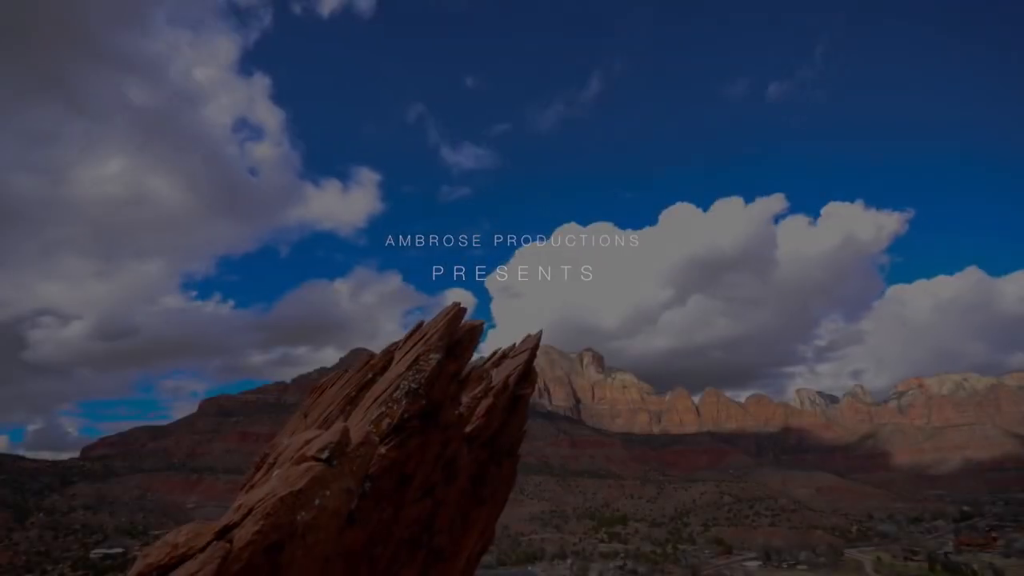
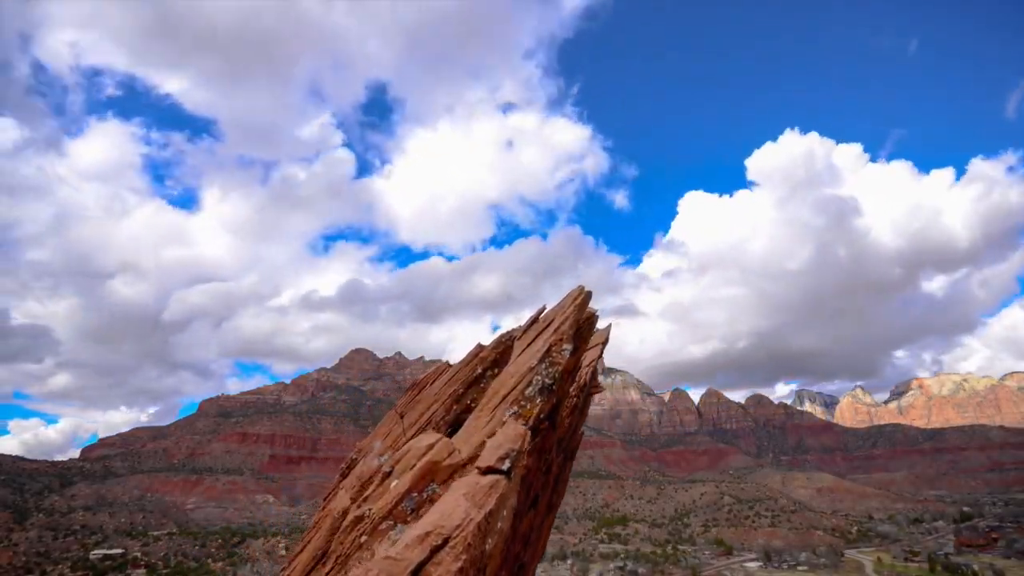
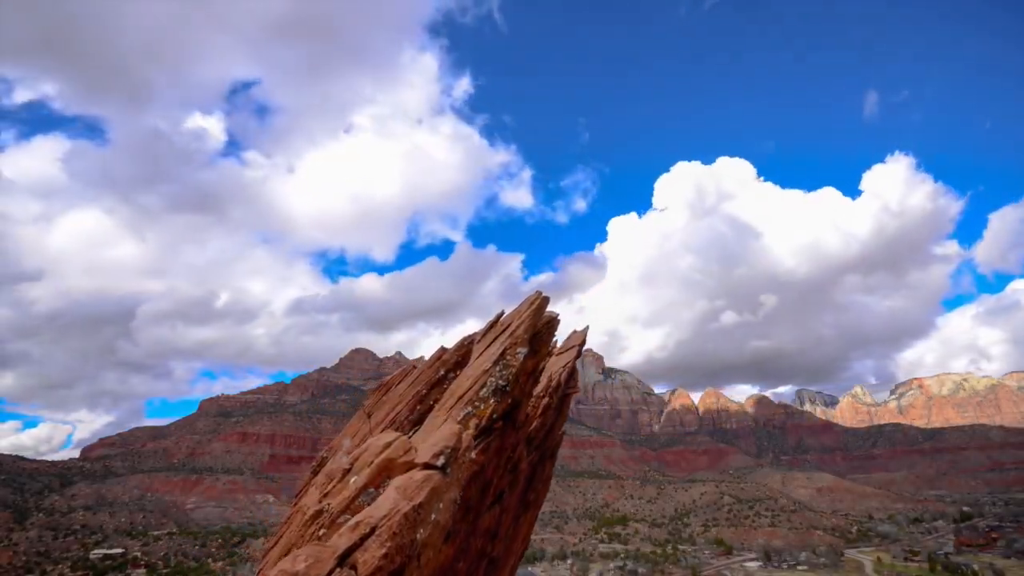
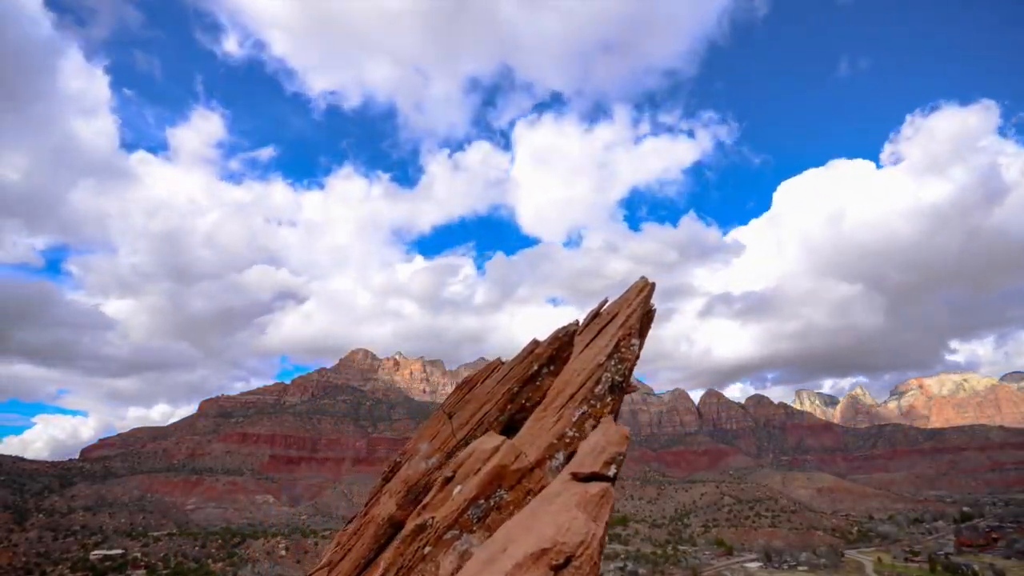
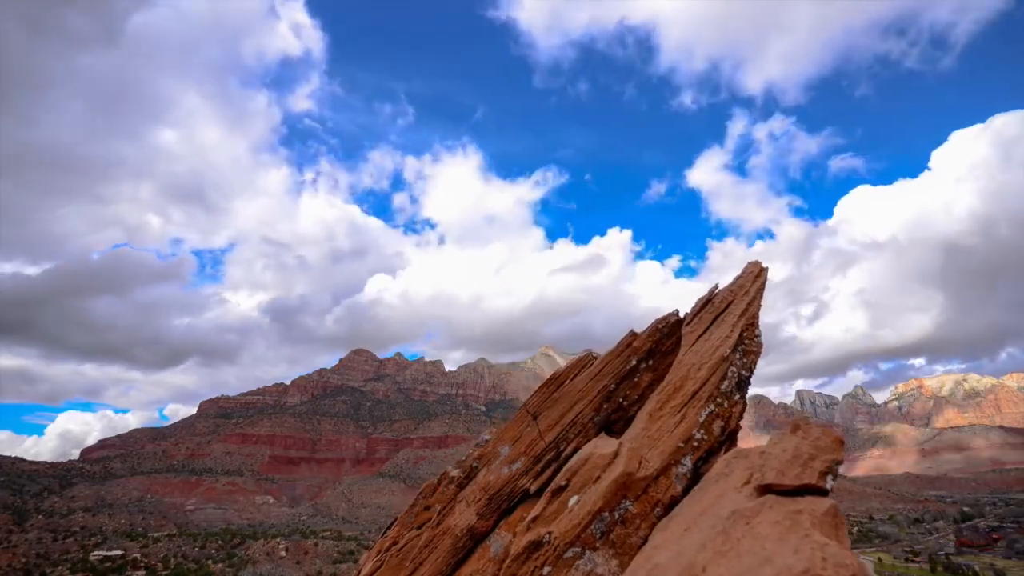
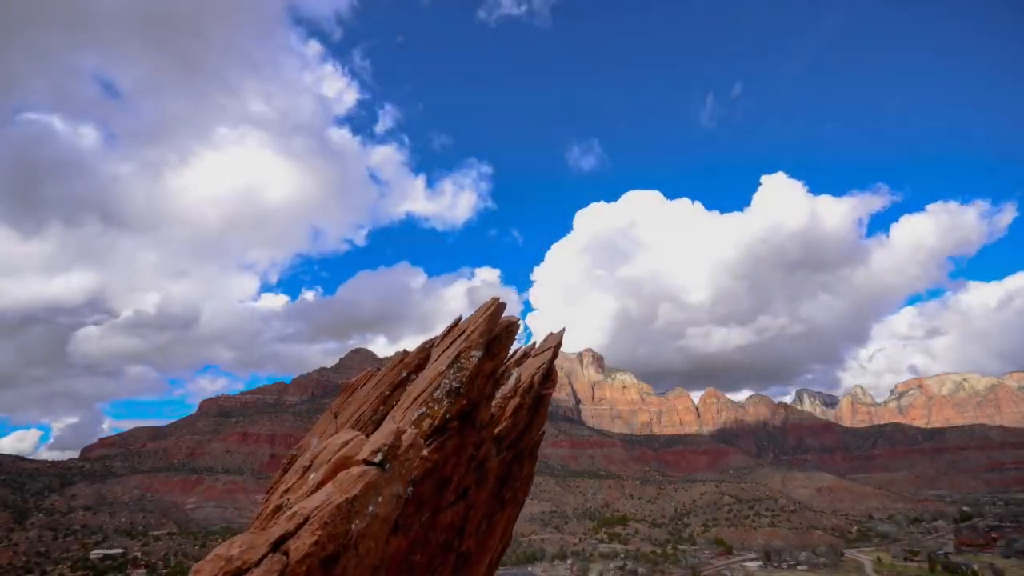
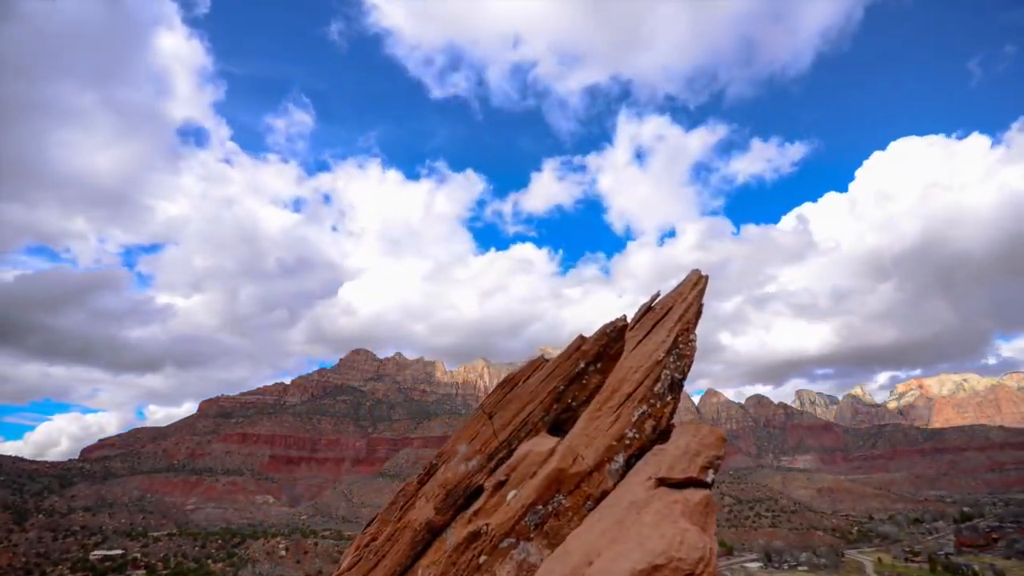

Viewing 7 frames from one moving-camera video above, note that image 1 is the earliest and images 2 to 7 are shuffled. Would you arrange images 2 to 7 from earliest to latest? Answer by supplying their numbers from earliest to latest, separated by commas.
6, 3, 2, 4, 7, 5
